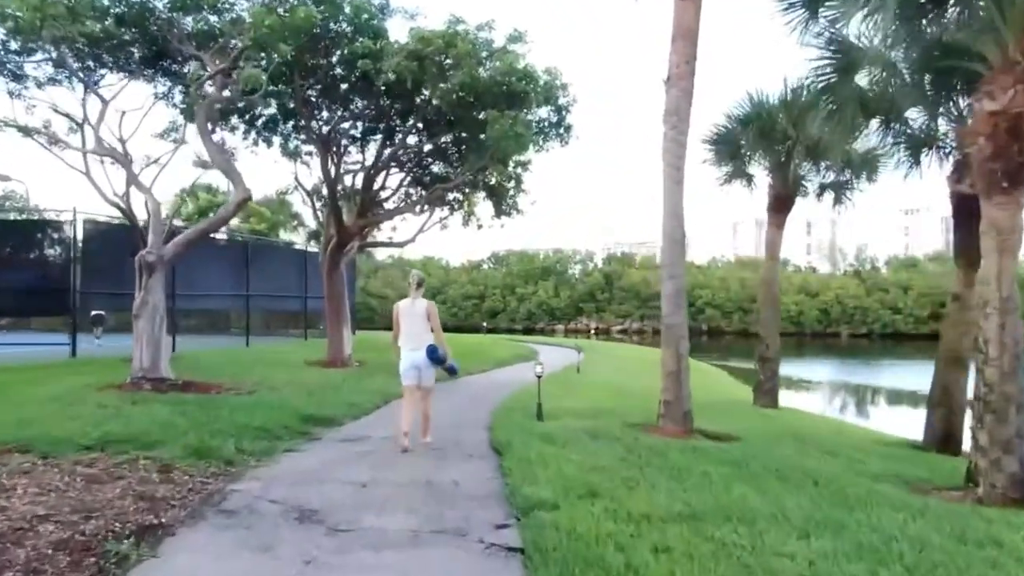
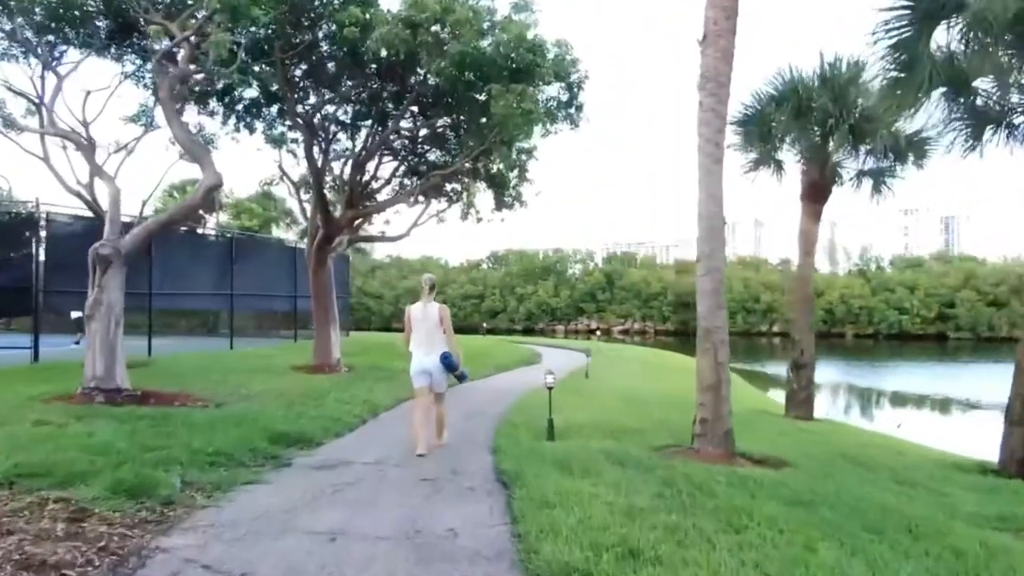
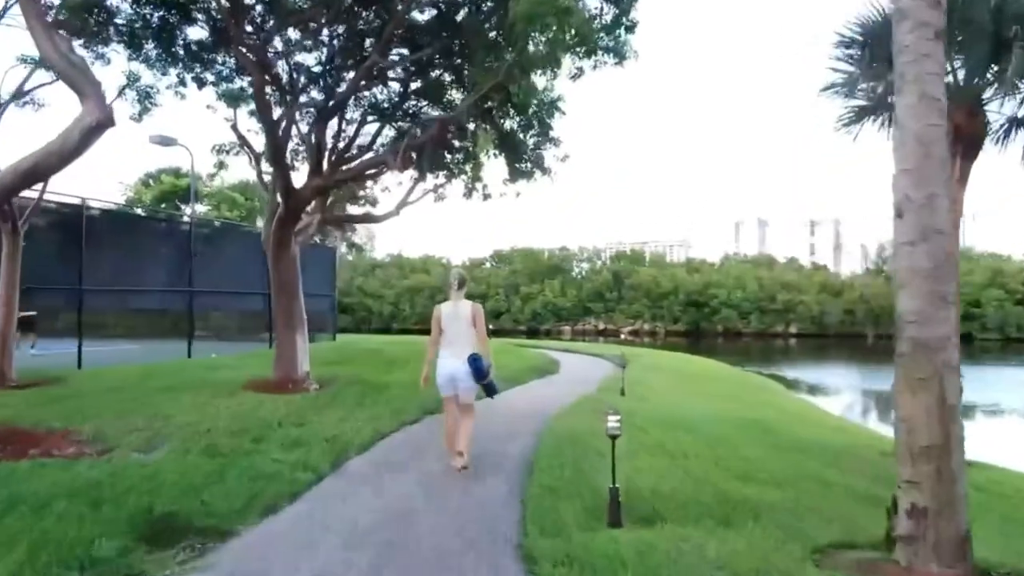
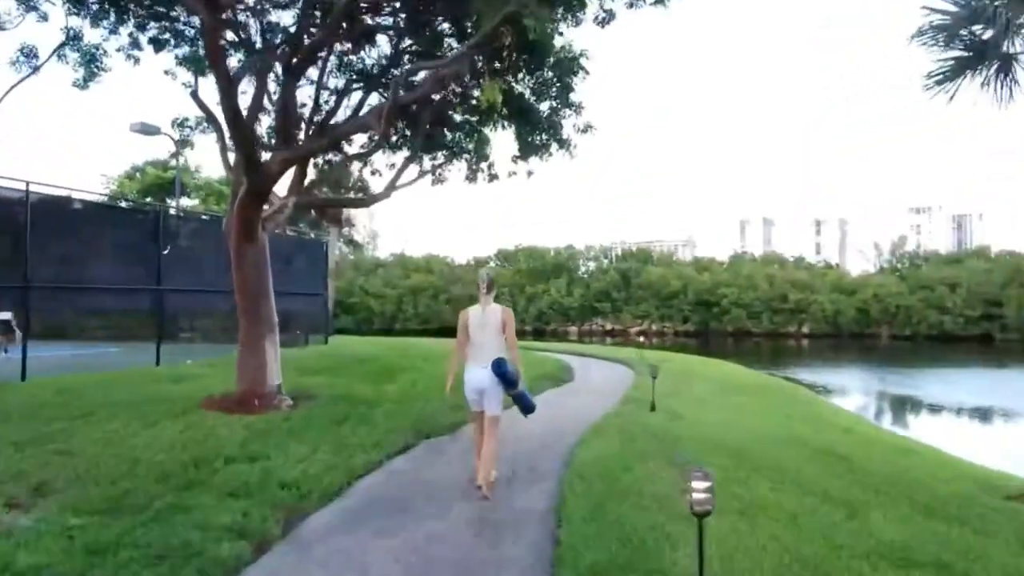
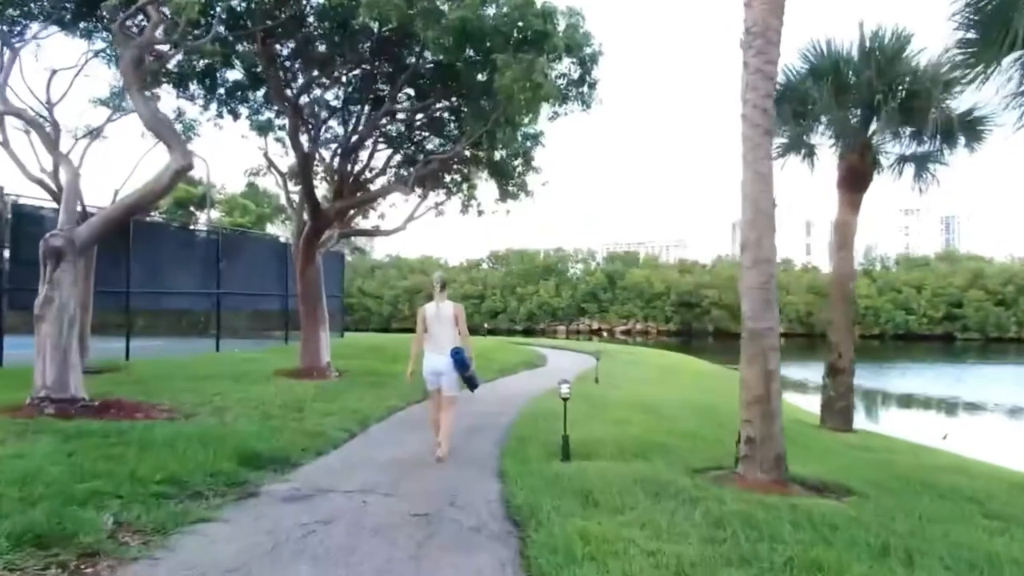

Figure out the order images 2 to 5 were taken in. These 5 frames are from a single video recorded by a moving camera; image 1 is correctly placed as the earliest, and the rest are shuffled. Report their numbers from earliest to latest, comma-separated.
2, 5, 3, 4
